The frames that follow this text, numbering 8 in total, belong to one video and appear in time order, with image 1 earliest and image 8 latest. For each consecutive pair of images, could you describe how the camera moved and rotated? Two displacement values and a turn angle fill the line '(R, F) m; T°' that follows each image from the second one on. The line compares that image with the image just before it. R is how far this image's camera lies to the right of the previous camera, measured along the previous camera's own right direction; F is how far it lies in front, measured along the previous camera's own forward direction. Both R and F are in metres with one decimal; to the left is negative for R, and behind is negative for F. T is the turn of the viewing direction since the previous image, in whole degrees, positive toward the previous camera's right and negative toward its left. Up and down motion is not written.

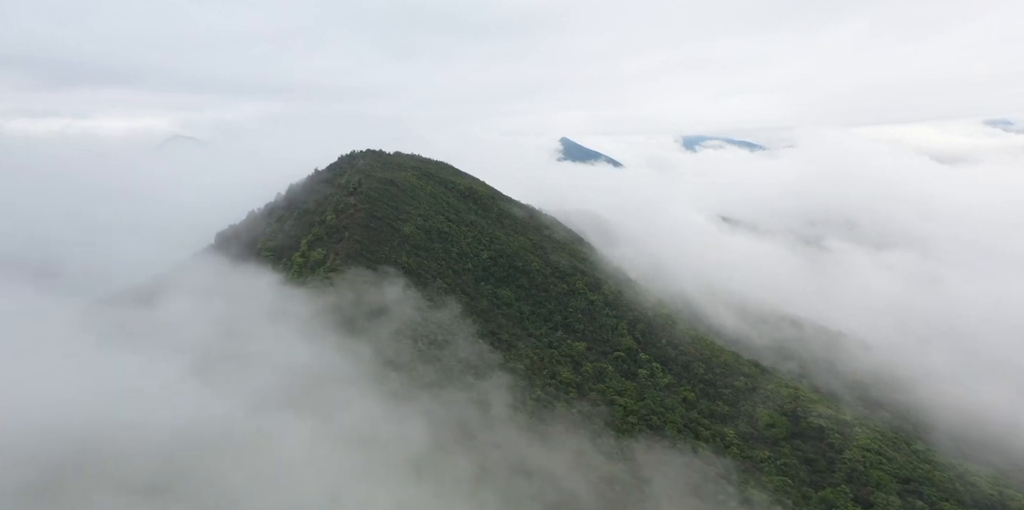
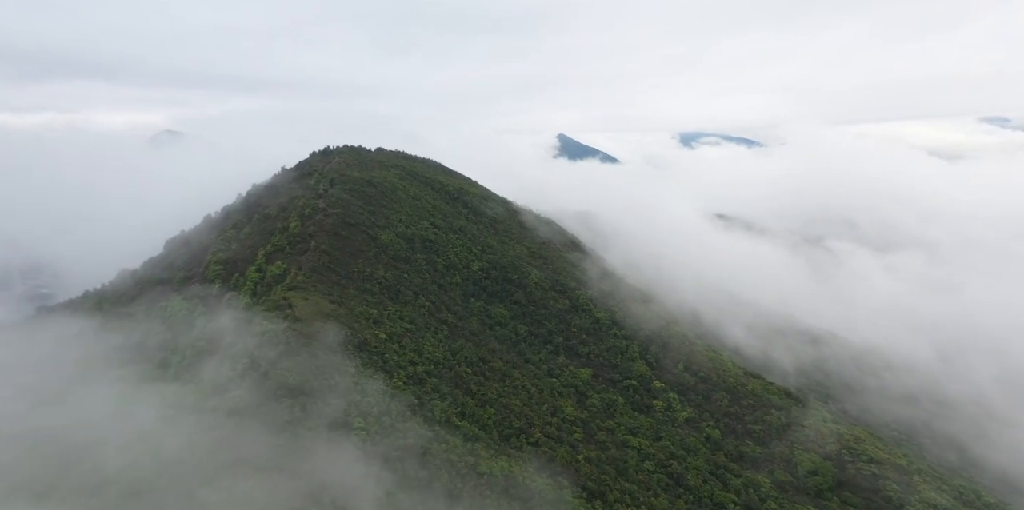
(+0.3, +8.7) m; 0°
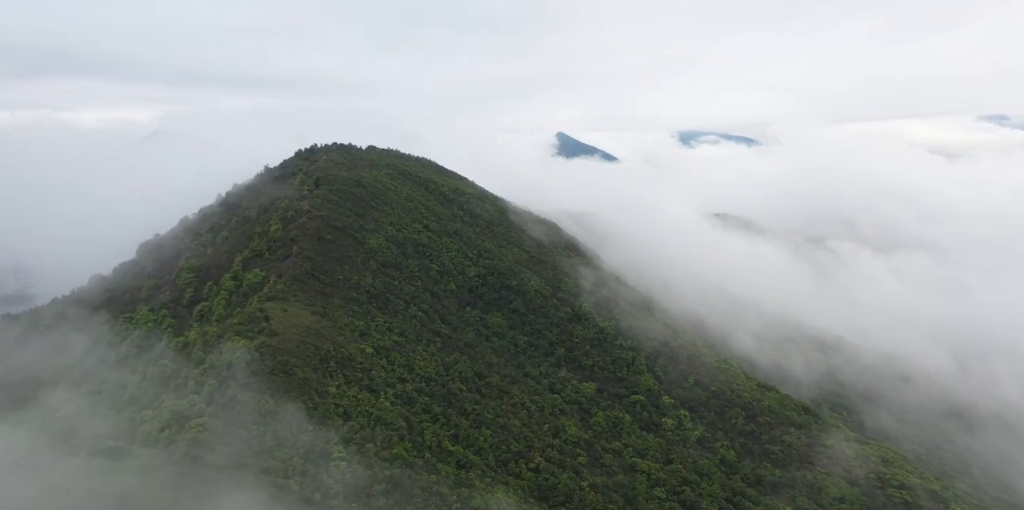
(+0.1, +3.9) m; 0°
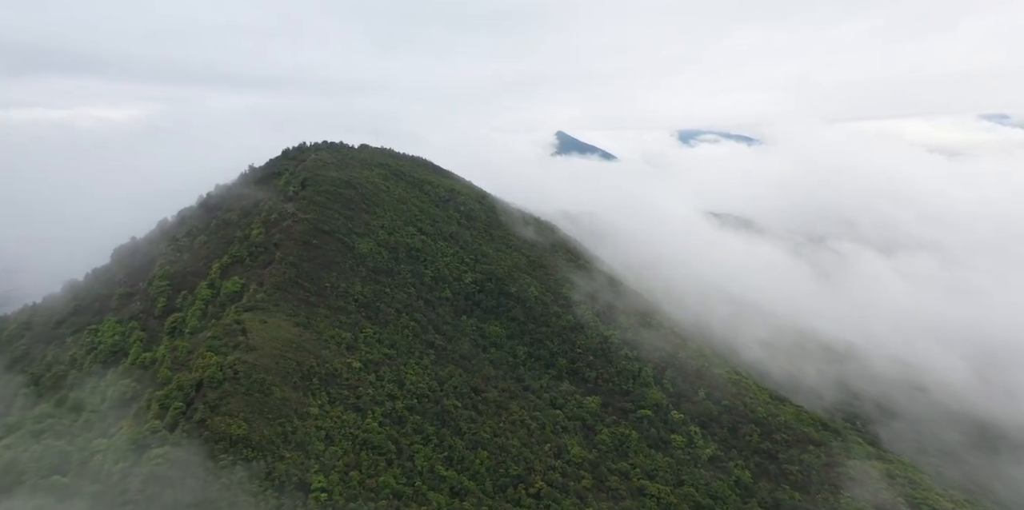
(+0.1, +3.2) m; 0°
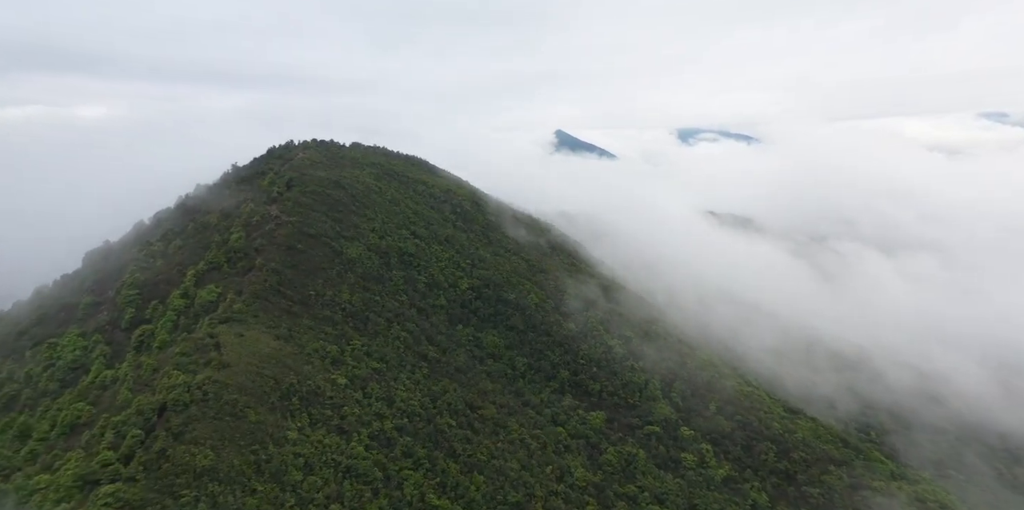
(+0.1, +3.2) m; 0°
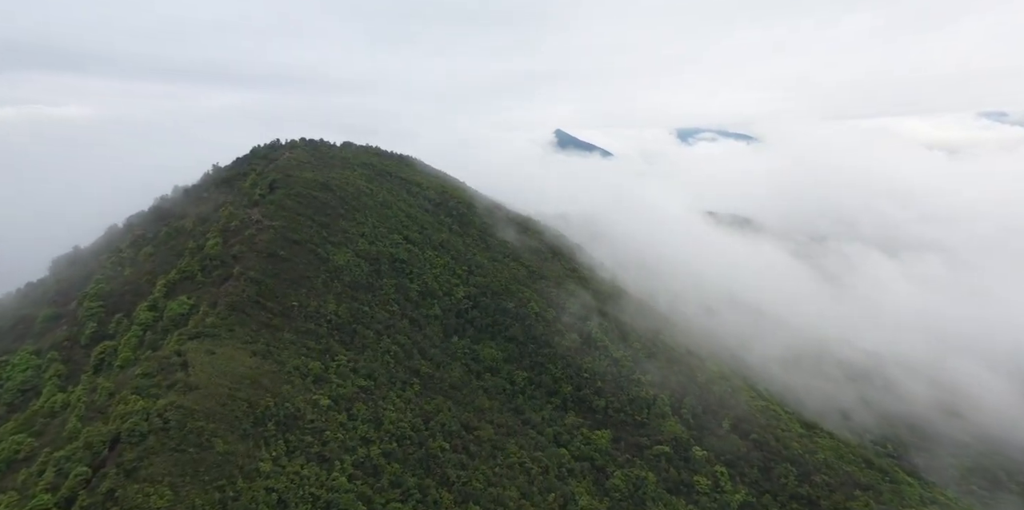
(+0.1, +3.2) m; 0°
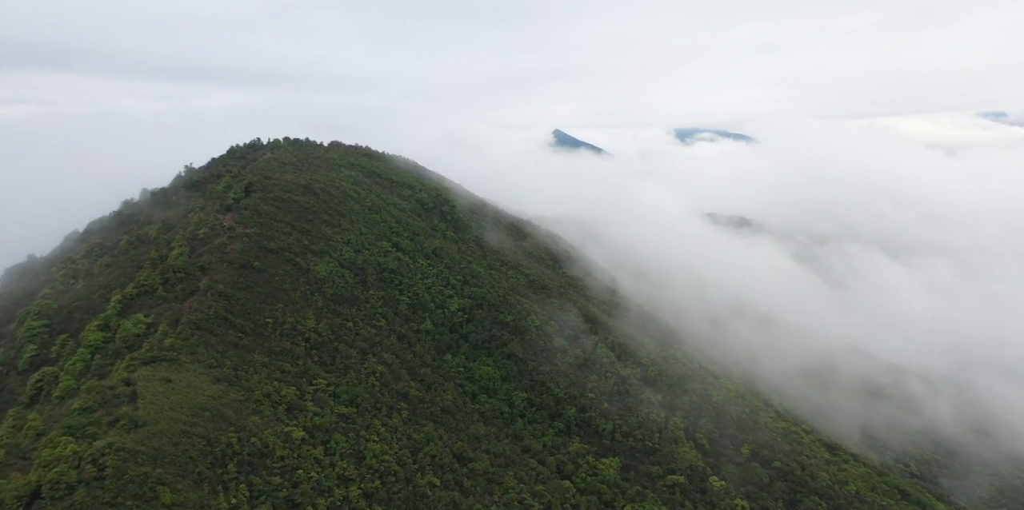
(+0.1, +3.9) m; 0°
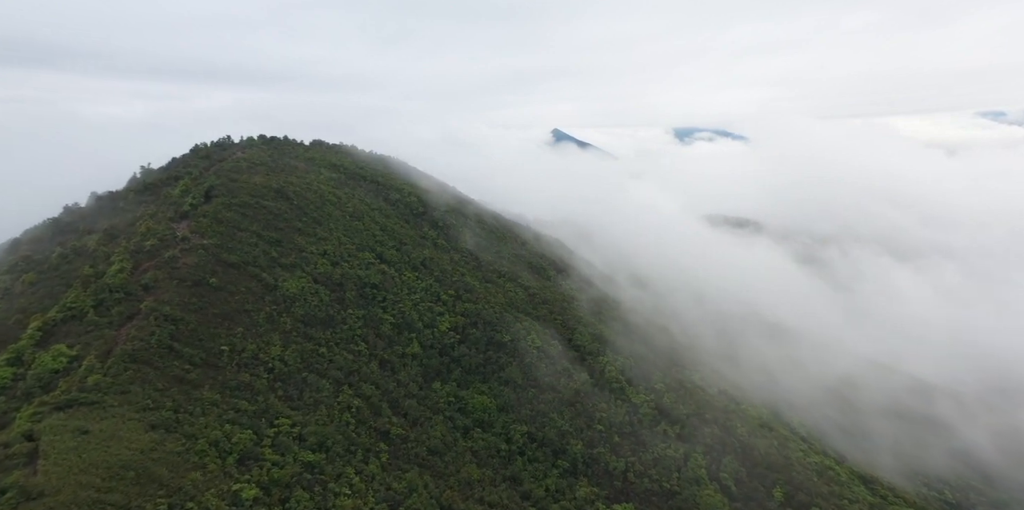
(+0.1, +5.2) m; 0°
